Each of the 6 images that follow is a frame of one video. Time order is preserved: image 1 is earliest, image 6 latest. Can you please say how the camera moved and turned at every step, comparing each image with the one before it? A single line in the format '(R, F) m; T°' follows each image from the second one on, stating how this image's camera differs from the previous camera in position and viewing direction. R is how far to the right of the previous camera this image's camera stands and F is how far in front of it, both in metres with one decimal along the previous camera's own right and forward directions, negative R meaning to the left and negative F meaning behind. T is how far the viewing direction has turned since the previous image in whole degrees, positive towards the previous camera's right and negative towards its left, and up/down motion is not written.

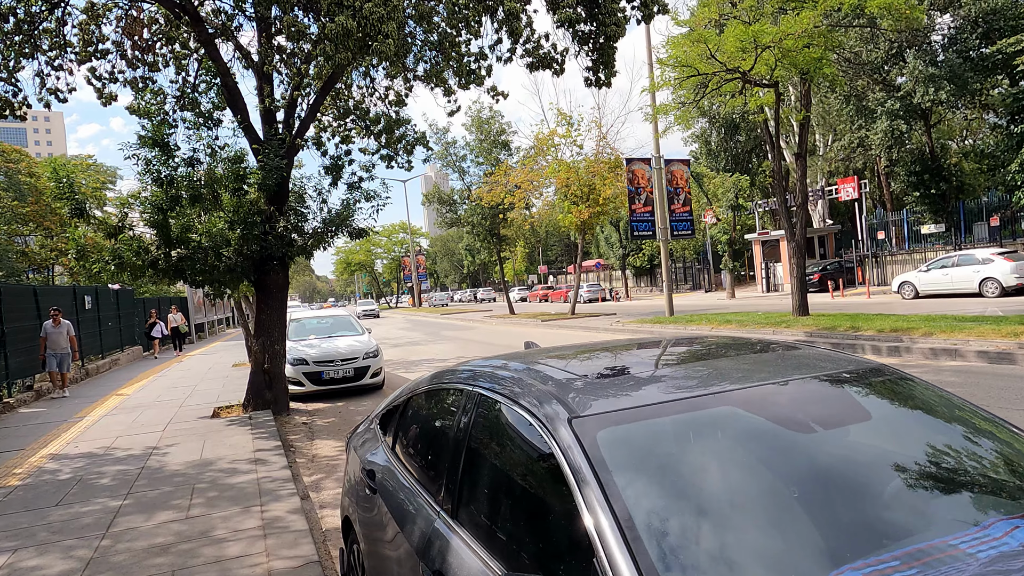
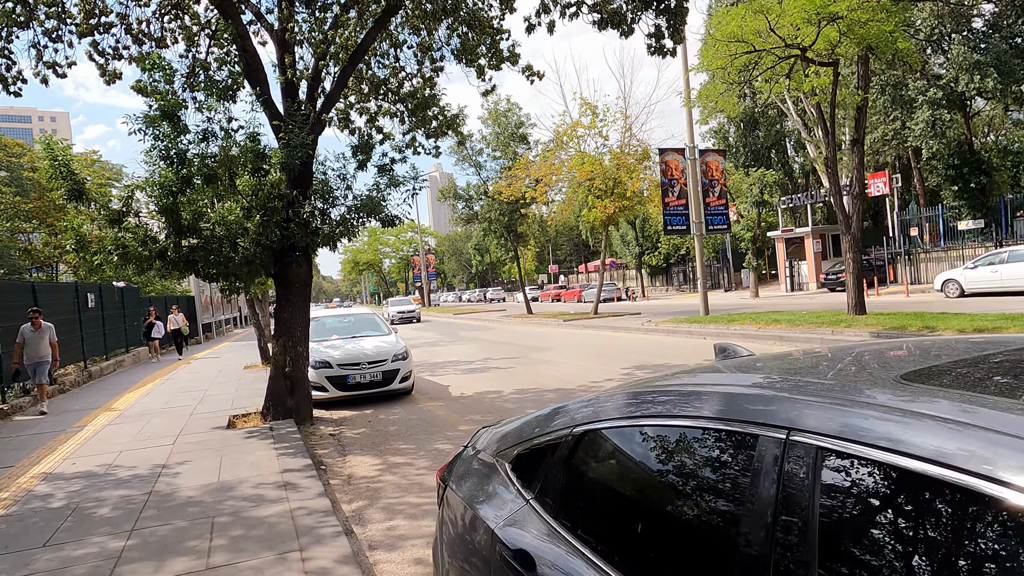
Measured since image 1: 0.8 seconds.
(-0.5, +0.9) m; 0°
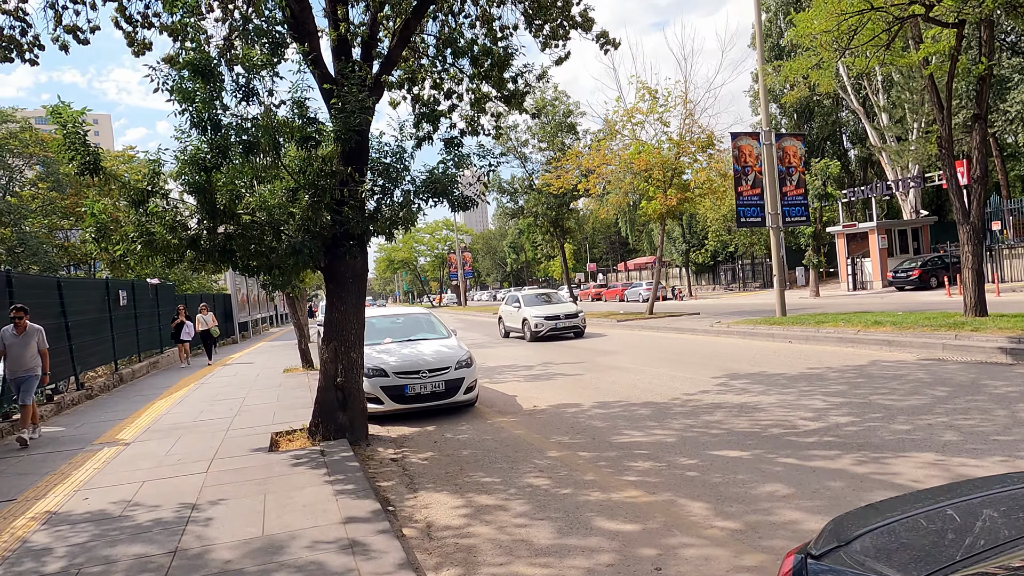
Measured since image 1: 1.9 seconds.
(-0.6, +1.2) m; -3°
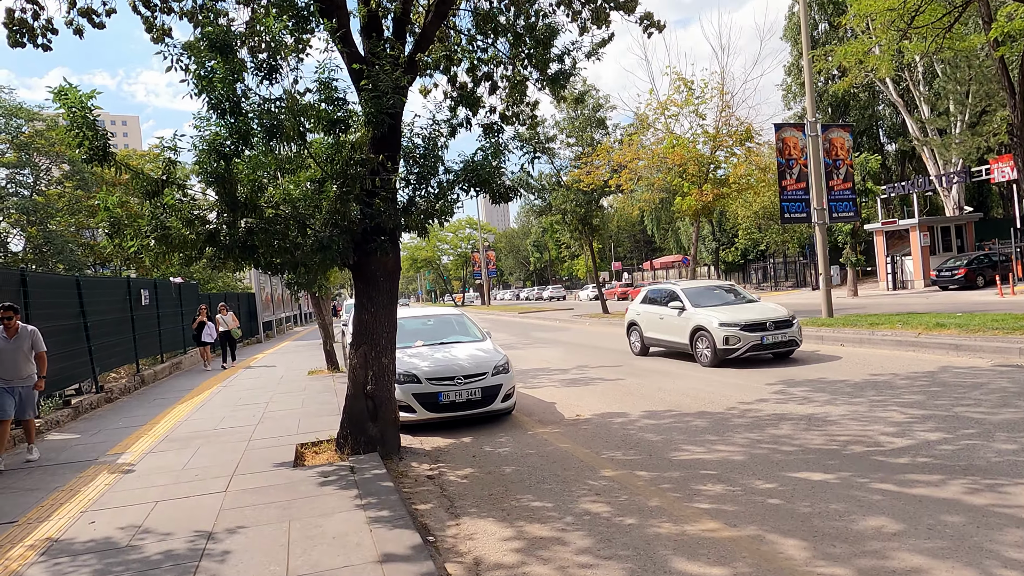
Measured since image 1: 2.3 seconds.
(-0.2, +0.6) m; -2°
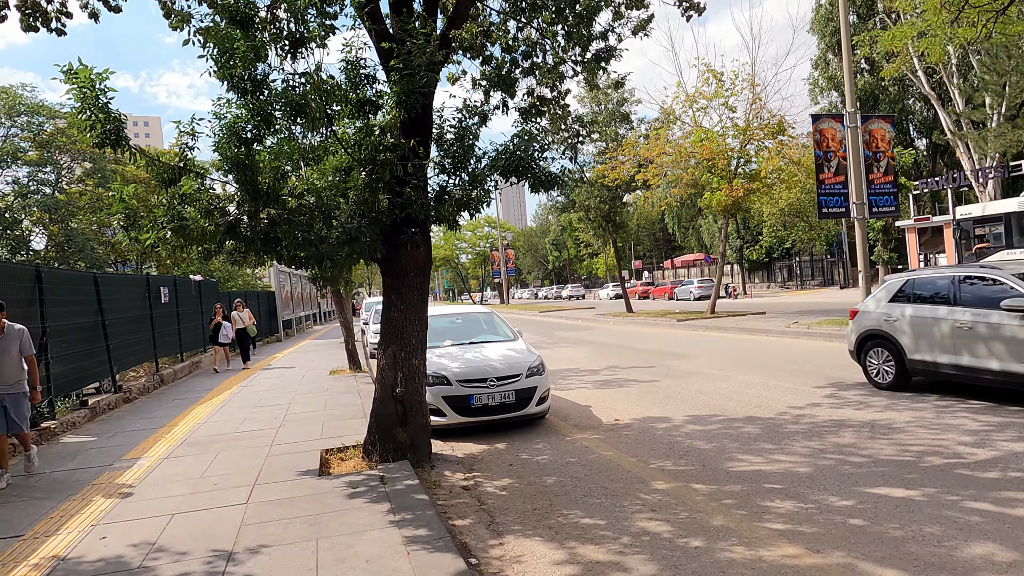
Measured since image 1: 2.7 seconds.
(-0.2, +0.4) m; -1°
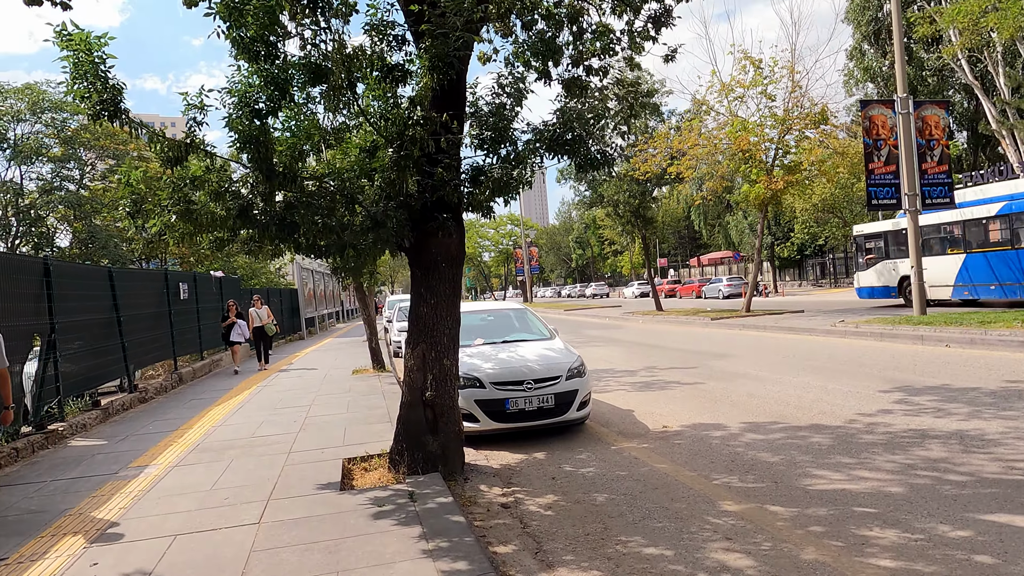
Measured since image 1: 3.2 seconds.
(-0.2, +0.6) m; -2°
